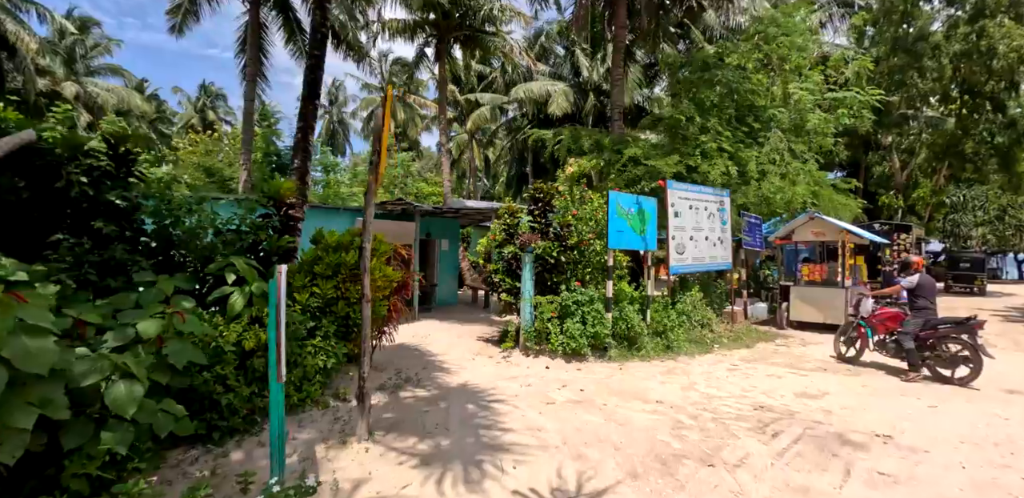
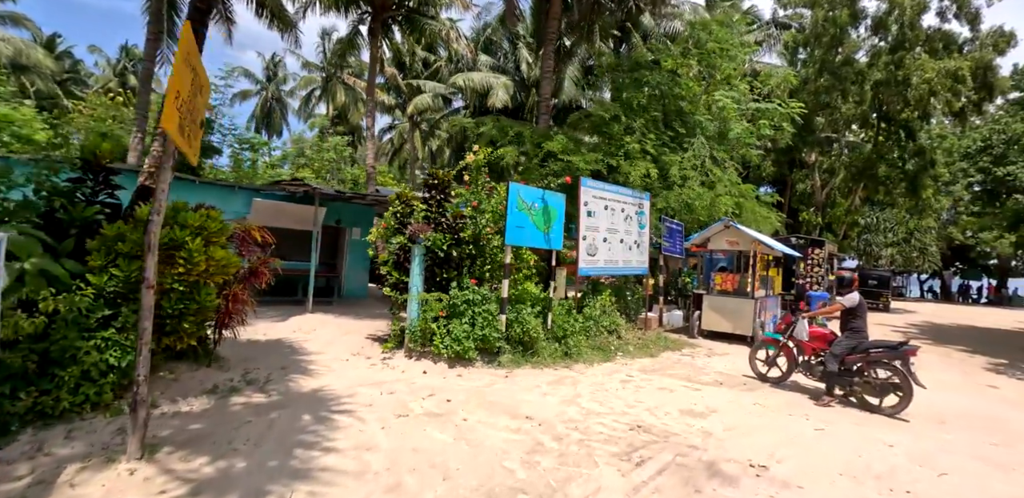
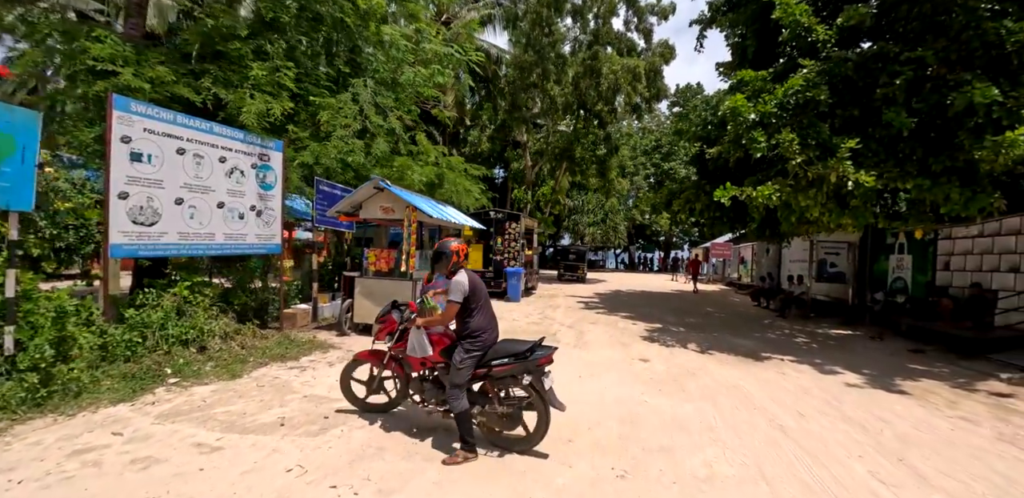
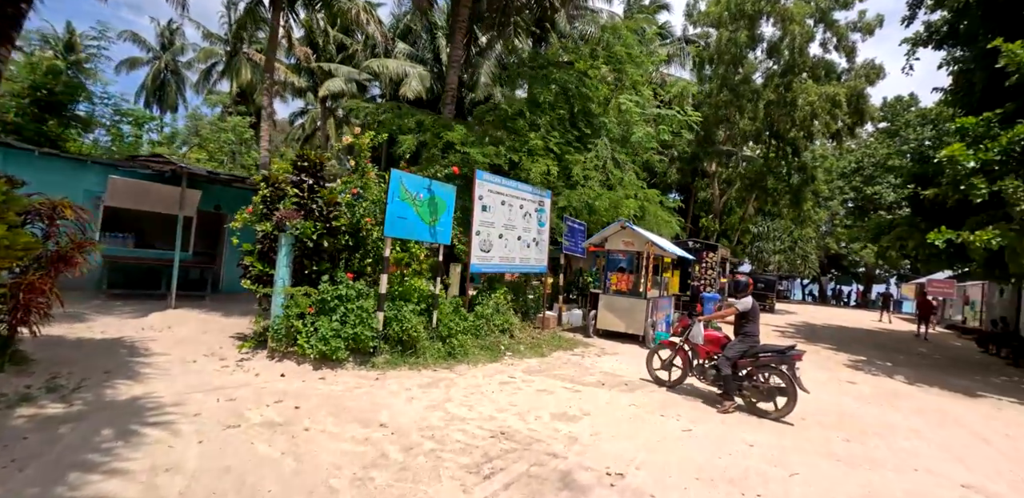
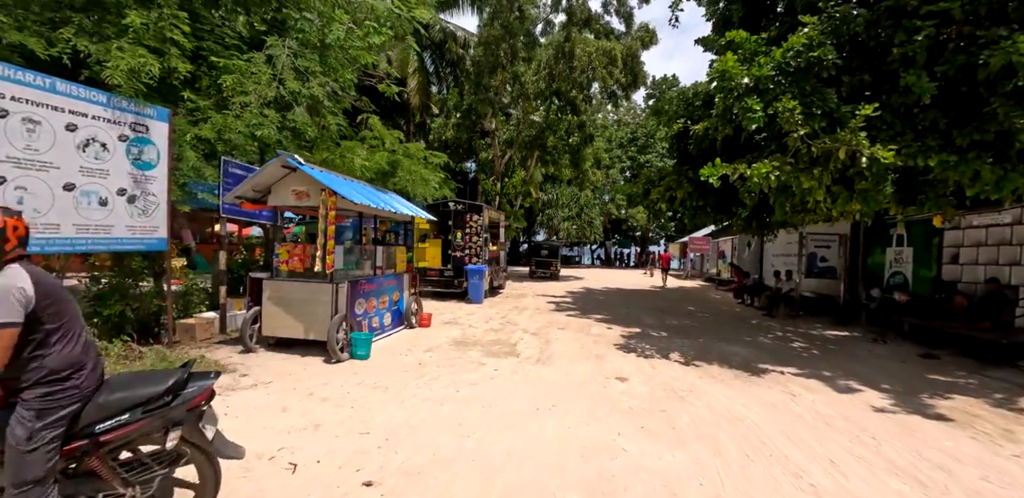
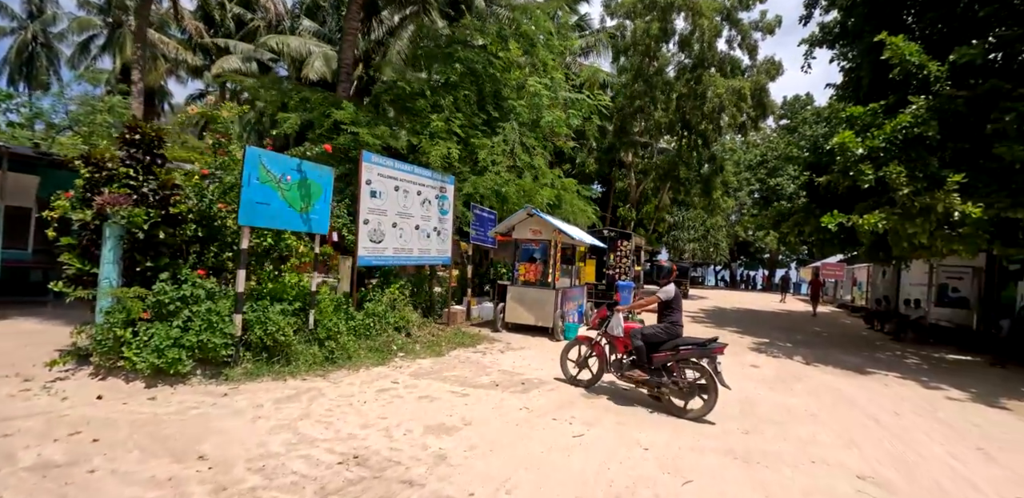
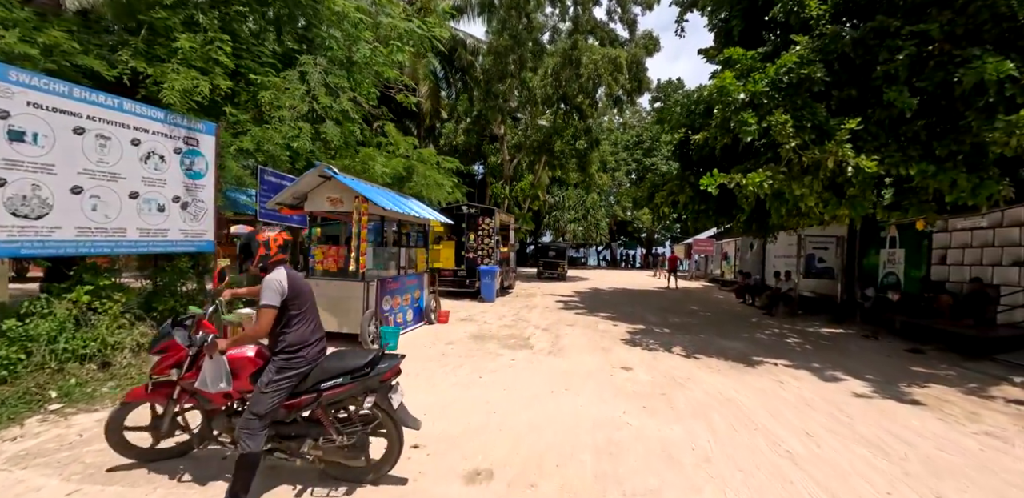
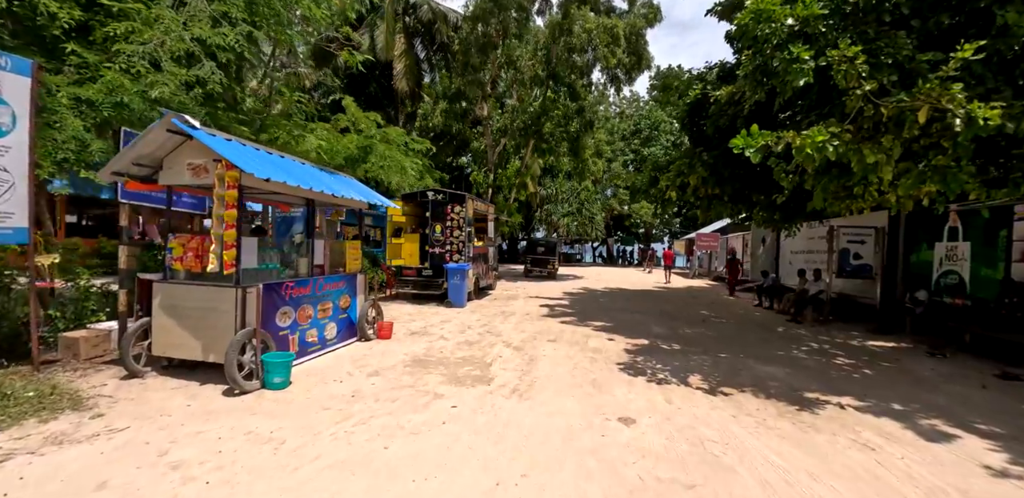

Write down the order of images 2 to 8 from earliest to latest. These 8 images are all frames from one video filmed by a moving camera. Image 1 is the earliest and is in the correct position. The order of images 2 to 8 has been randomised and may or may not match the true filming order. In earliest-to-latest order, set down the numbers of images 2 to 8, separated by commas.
2, 4, 6, 3, 7, 5, 8
